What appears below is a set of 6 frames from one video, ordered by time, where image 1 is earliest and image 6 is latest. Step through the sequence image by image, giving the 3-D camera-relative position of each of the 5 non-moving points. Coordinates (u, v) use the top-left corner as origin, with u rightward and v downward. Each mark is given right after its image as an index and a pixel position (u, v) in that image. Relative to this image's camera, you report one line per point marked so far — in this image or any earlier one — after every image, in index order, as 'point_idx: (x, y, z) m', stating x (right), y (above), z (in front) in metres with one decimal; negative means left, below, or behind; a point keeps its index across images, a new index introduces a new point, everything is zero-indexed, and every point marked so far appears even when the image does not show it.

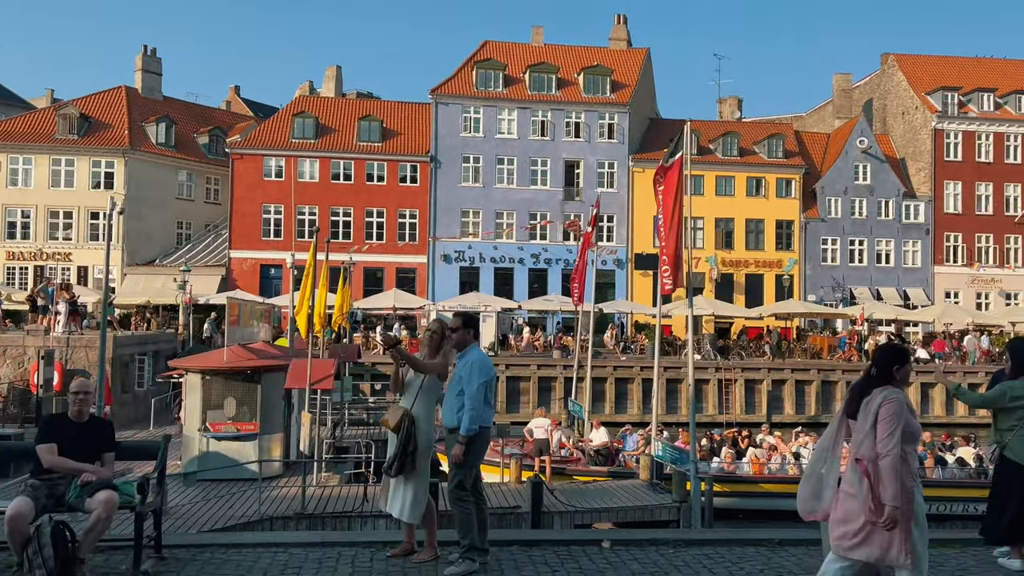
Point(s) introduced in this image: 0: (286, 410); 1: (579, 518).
0: (-4.4, -2.4, +16.1) m
1: (+1.1, -3.7, +13.1) m
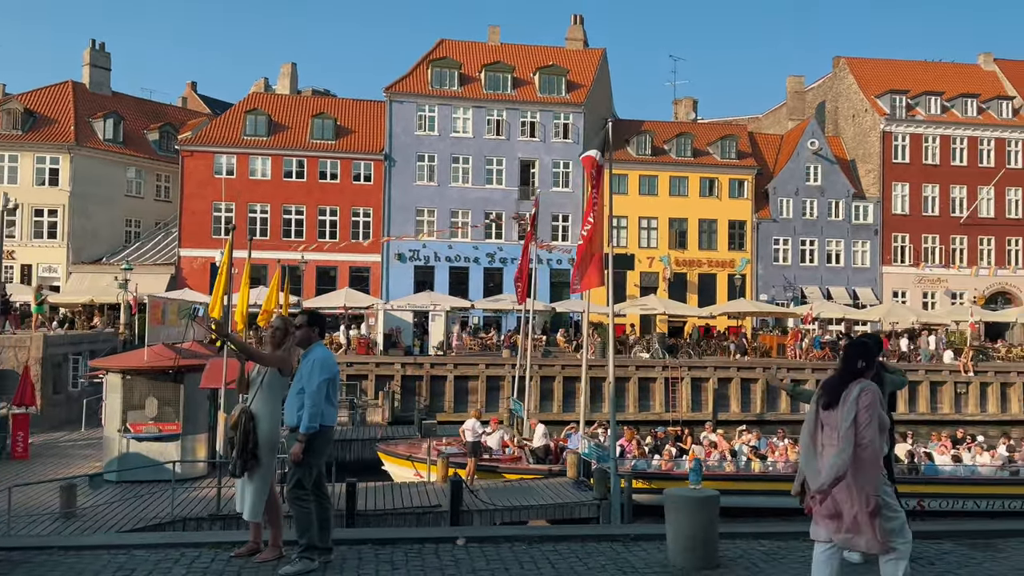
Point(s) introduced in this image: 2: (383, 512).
0: (-5.8, -2.4, +15.9) m
1: (-0.2, -3.7, +13.1) m
2: (-2.0, -3.5, +12.6) m
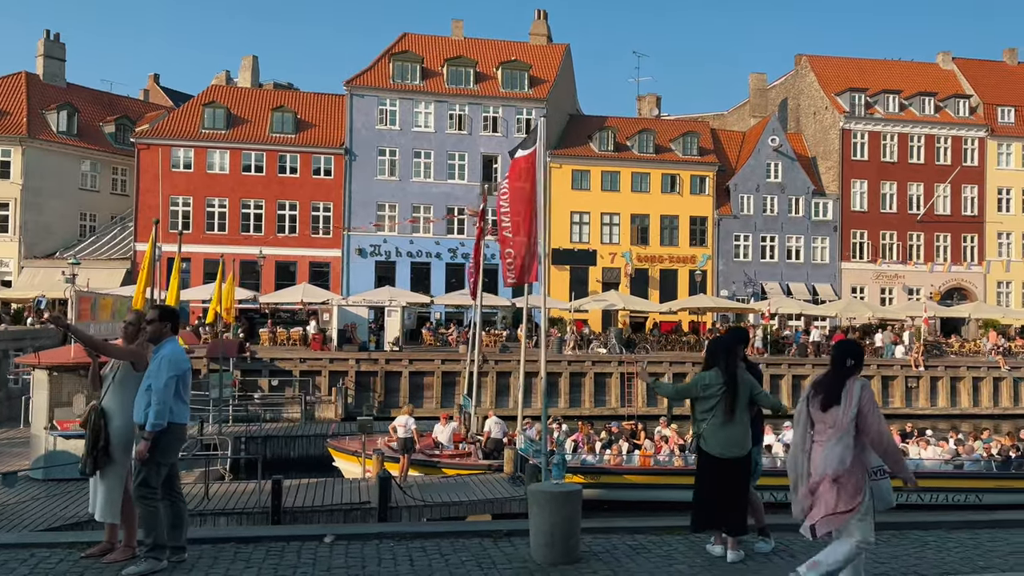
0: (-7.1, -2.3, +15.6) m
1: (-1.3, -3.6, +13.0) m
2: (-3.1, -3.4, +12.5) m
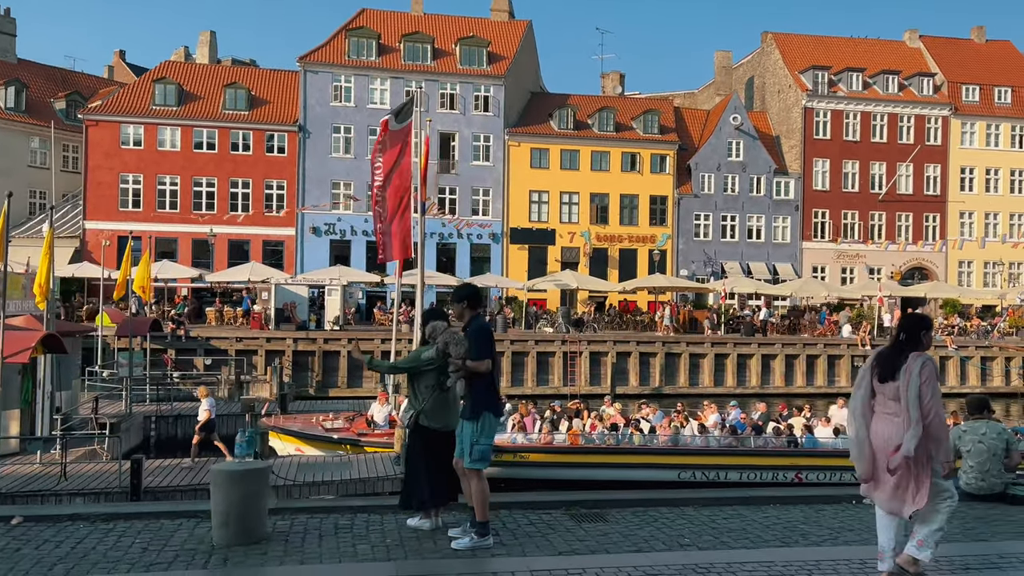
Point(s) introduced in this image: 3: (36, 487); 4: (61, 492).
0: (-9.1, -1.8, +15.3) m
1: (-3.4, -3.2, +12.8) m
2: (-5.1, -3.0, +12.2) m
3: (-7.1, -3.0, +12.2) m
4: (-6.6, -3.0, +11.8) m
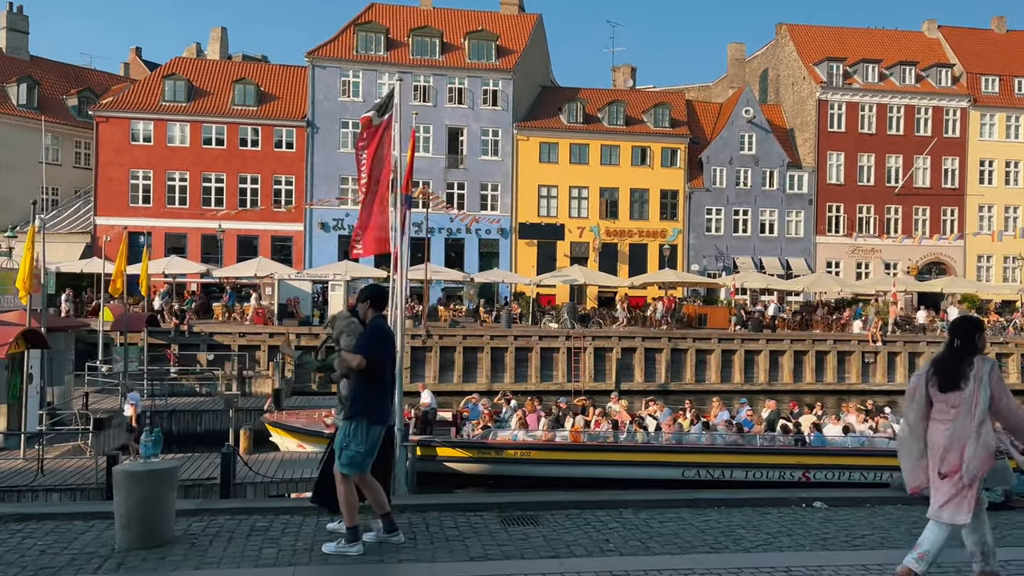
0: (-9.4, -1.8, +15.3) m
1: (-3.7, -3.1, +12.7) m
2: (-5.5, -2.9, +12.2) m
3: (-7.5, -2.9, +12.2) m
4: (-6.9, -2.9, +11.8) m
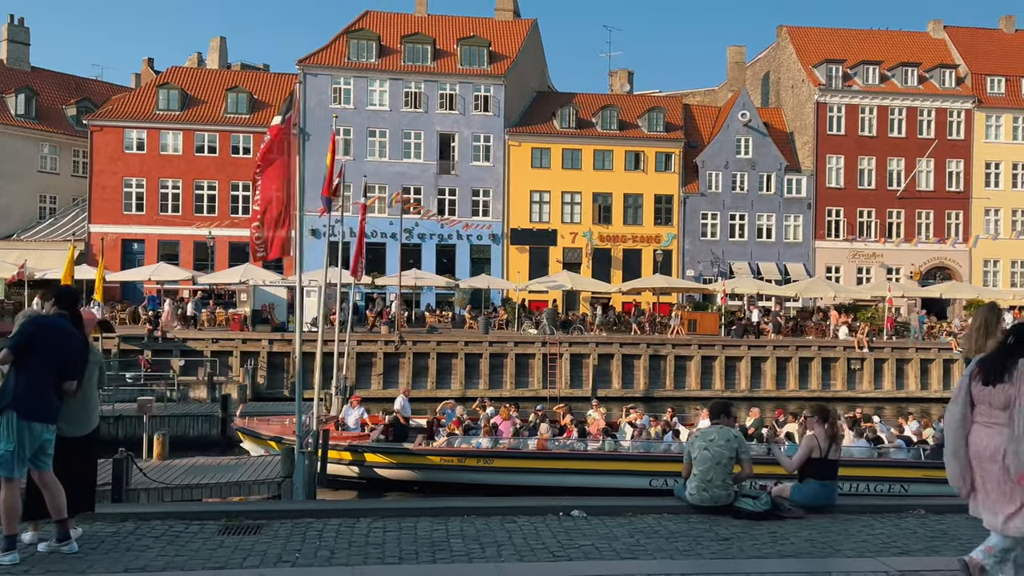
0: (-10.8, -1.8, +15.4) m
1: (-5.2, -3.2, +12.5) m
2: (-7.0, -3.0, +12.1) m
3: (-9.0, -3.0, +12.2) m
4: (-8.5, -2.9, +11.8) m
